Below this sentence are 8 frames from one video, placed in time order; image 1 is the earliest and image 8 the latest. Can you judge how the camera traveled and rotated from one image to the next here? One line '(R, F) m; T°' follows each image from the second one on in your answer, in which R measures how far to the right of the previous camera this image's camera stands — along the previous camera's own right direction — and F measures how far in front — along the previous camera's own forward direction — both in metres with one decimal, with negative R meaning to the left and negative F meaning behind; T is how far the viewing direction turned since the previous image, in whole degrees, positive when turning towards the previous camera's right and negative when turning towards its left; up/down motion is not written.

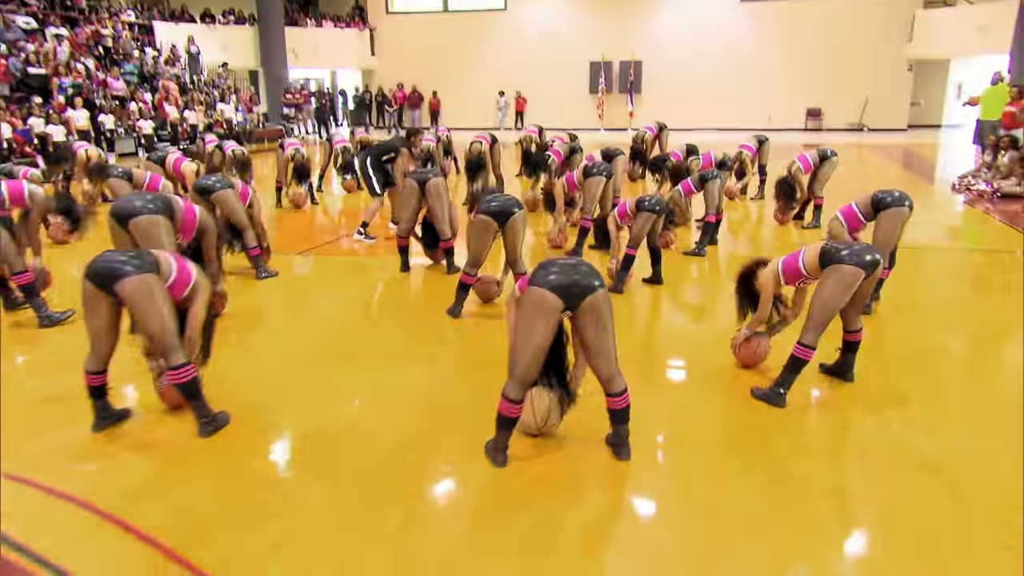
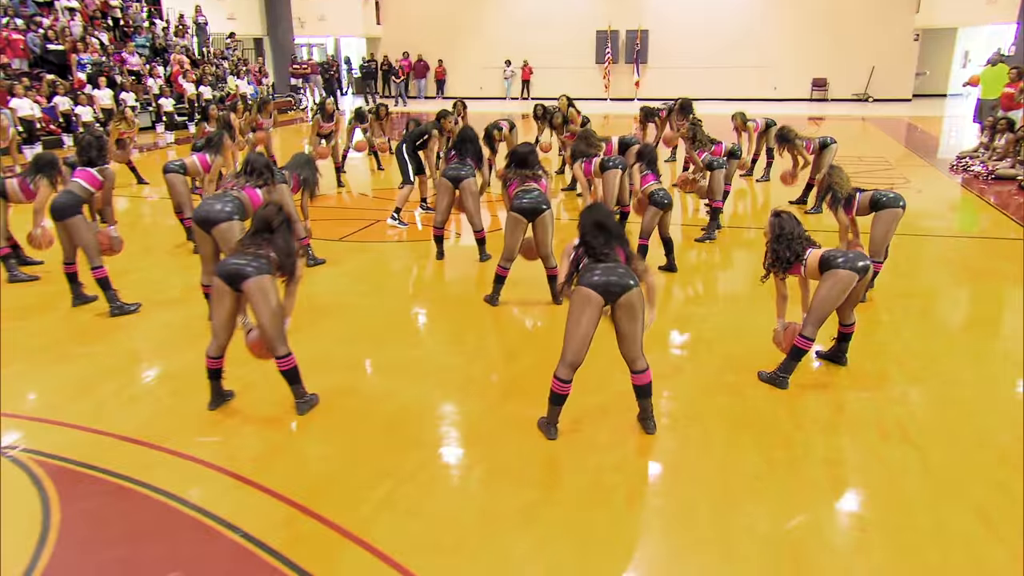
(-0.2, -0.6) m; 0°
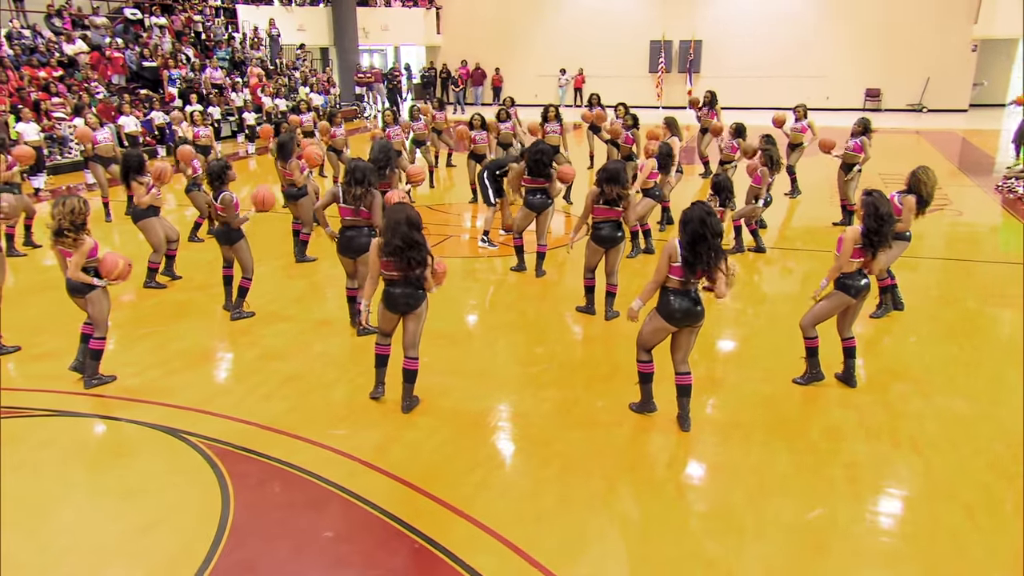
(-0.1, -0.7) m; -4°
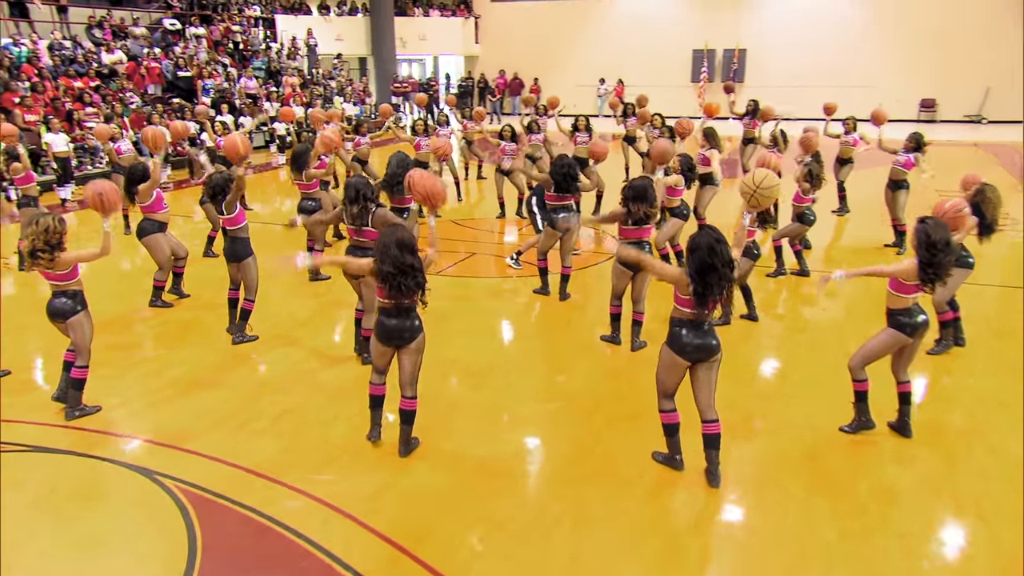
(+0.2, +0.4) m; -3°
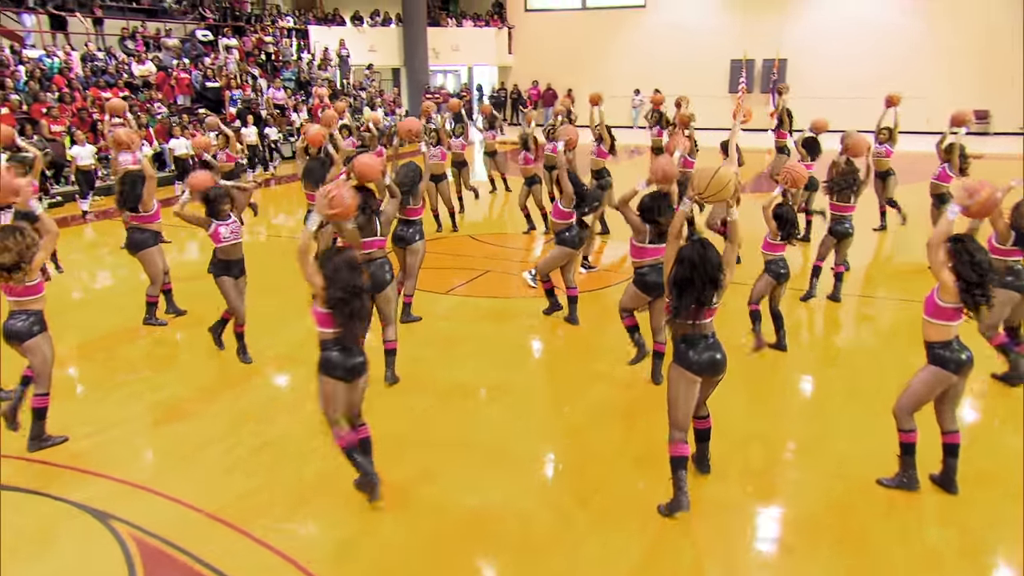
(+0.2, +0.4) m; -3°
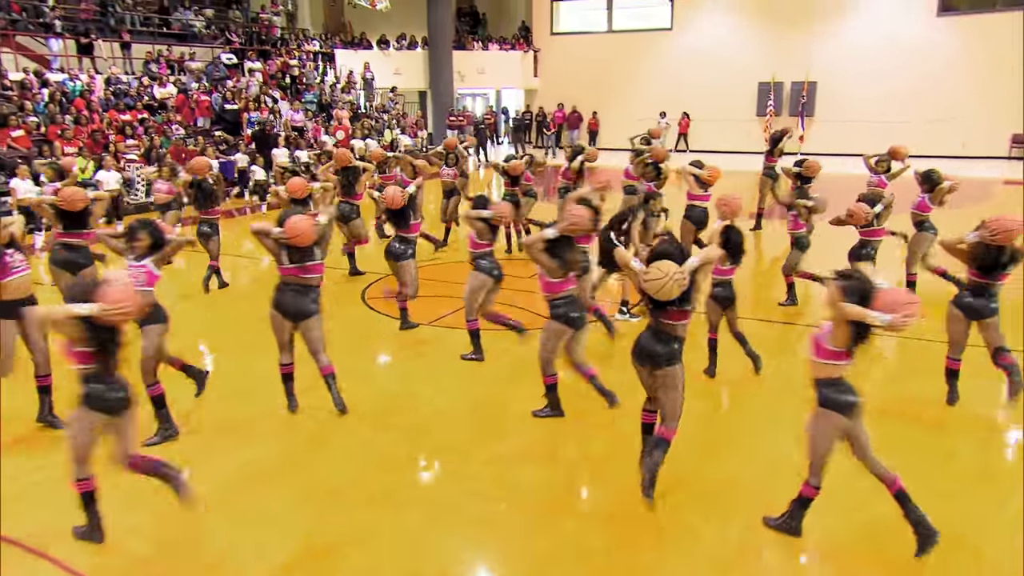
(+0.5, +0.3) m; -3°
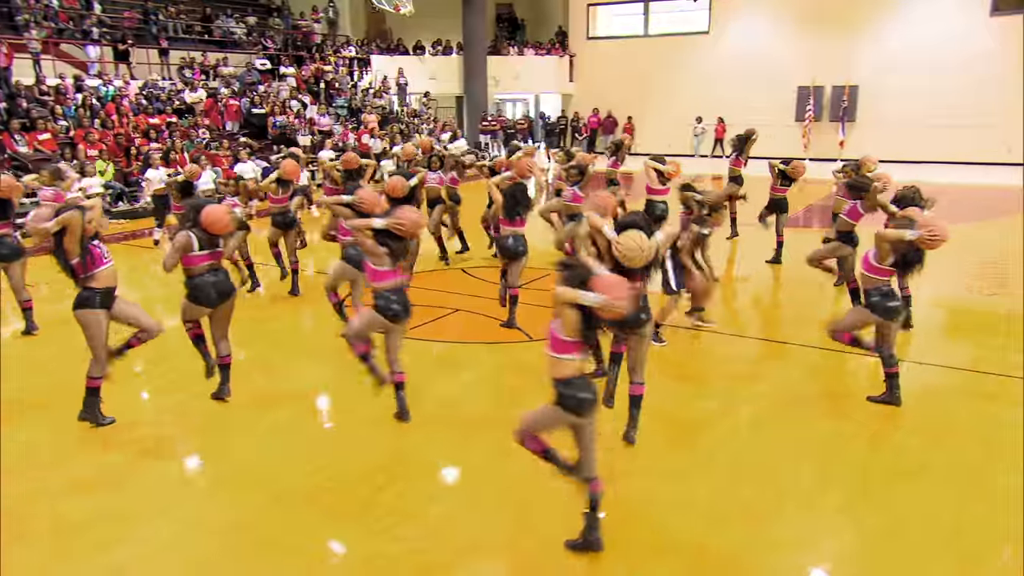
(+0.9, +0.2) m; -5°
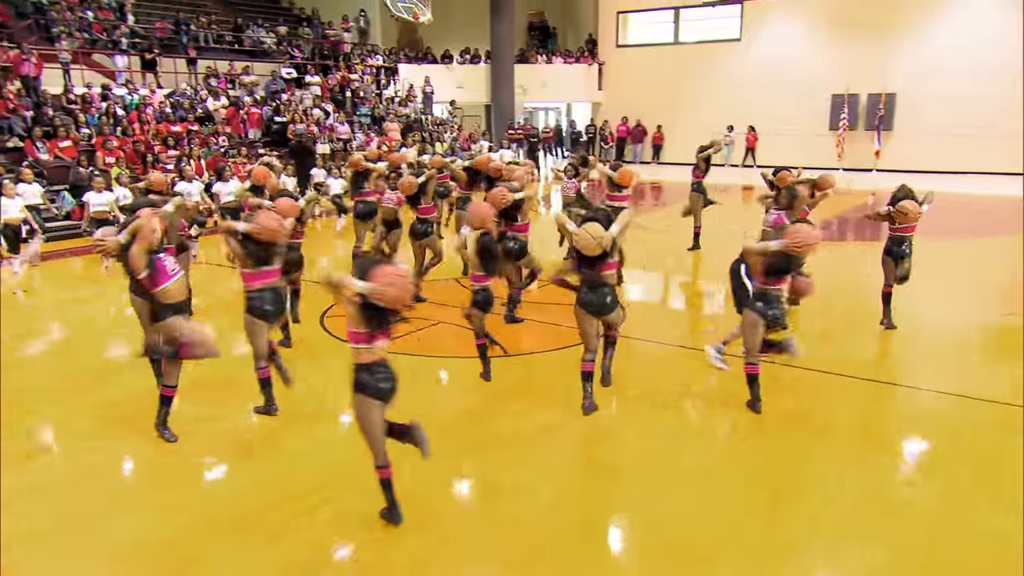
(+0.6, +0.2) m; -3°
